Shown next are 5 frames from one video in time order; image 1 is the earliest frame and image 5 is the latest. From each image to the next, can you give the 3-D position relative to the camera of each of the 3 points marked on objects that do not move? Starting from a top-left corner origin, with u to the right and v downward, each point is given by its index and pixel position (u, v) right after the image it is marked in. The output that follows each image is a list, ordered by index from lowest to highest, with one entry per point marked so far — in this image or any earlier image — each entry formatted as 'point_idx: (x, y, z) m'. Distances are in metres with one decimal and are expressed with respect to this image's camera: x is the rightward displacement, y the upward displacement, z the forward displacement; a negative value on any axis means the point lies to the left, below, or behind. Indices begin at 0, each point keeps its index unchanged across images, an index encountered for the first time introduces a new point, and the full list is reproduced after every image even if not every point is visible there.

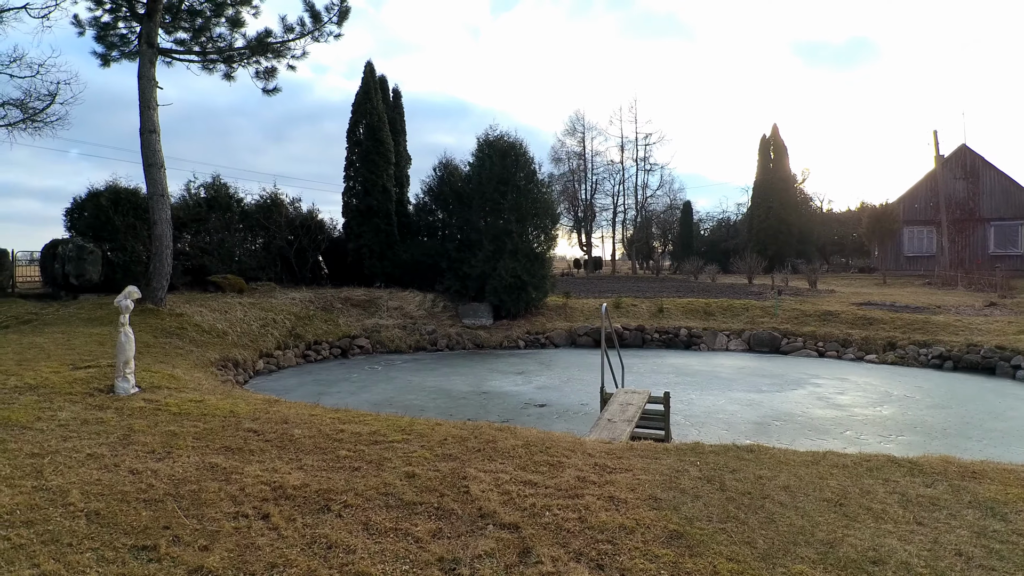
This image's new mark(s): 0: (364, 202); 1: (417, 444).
0: (-4.4, +2.6, +17.7) m
1: (-0.6, -0.9, +3.5) m
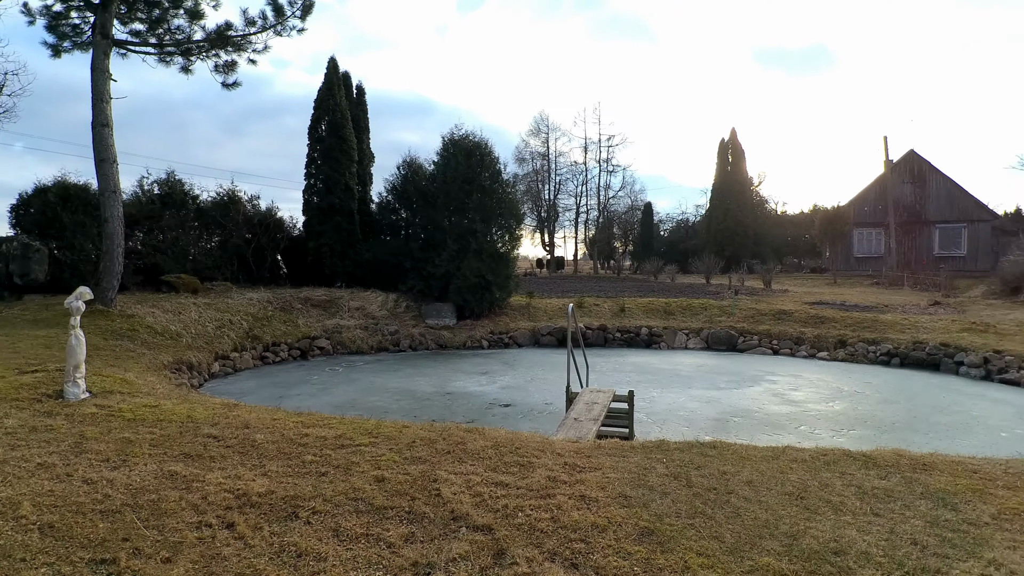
0: (-5.5, +2.6, +17.4) m
1: (-0.7, -0.9, +3.5) m
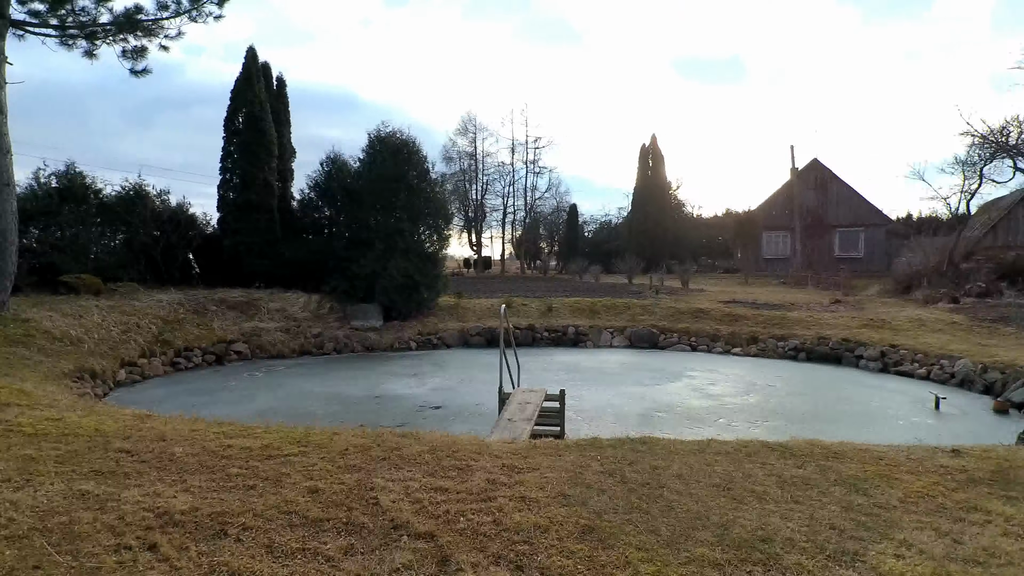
0: (-7.6, +2.6, +16.5) m
1: (-1.1, -1.0, +3.3) m
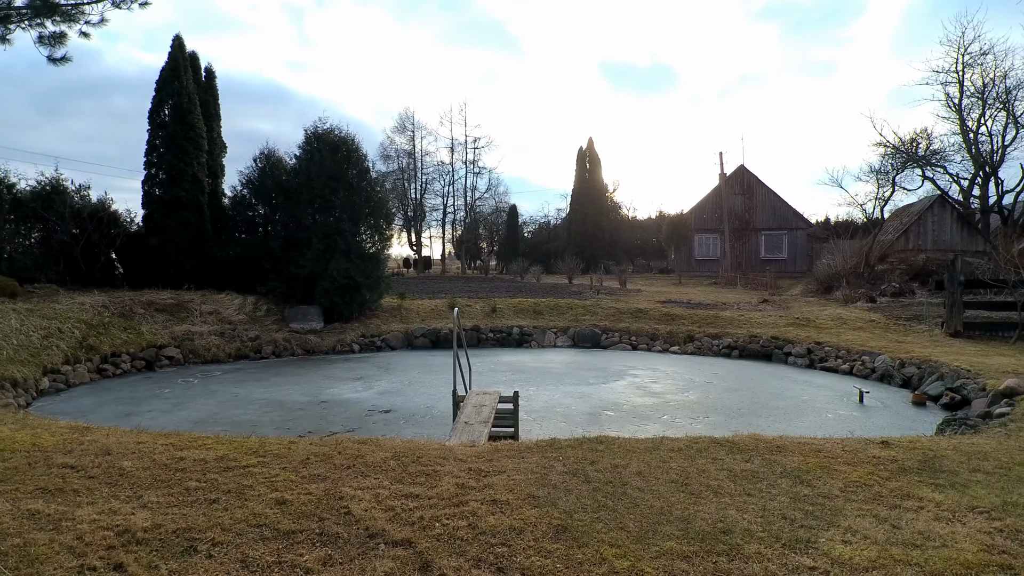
0: (-9.1, +2.6, +15.7) m
1: (-1.3, -1.0, +3.3) m
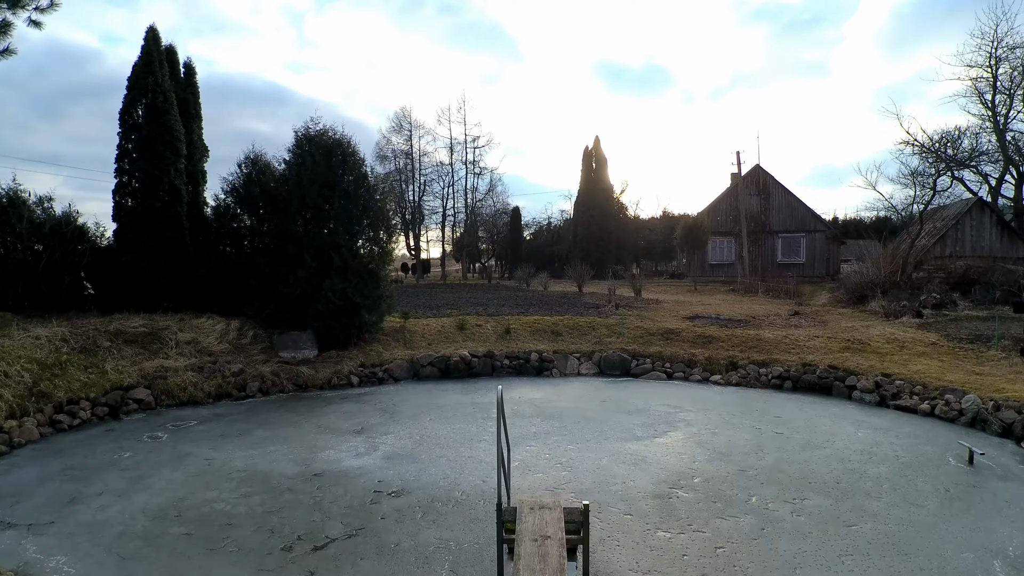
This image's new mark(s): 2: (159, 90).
0: (-8.7, +2.0, +14.0) m
1: (-0.8, -1.5, +1.6) m
2: (-8.7, +4.8, +14.5) m
